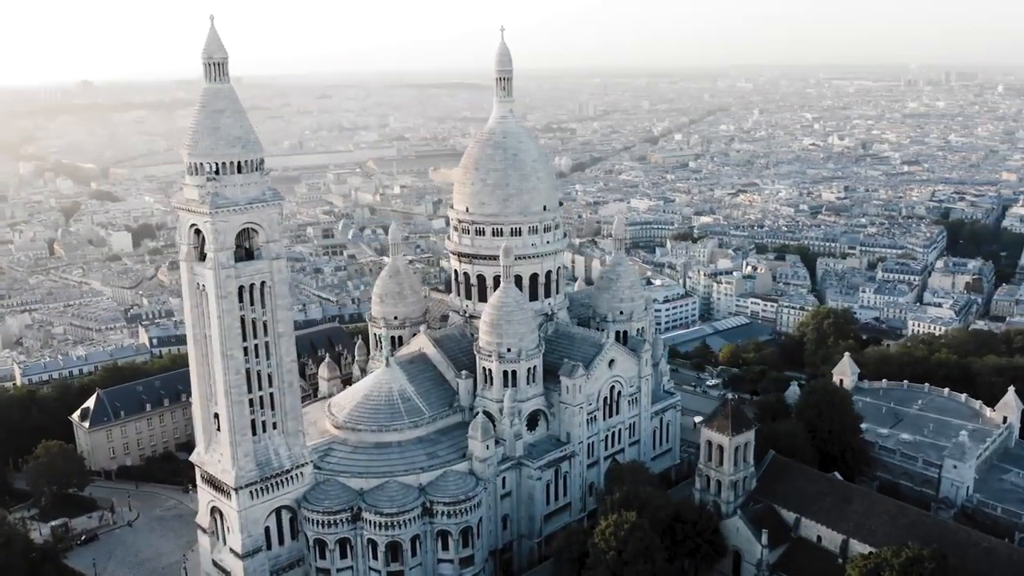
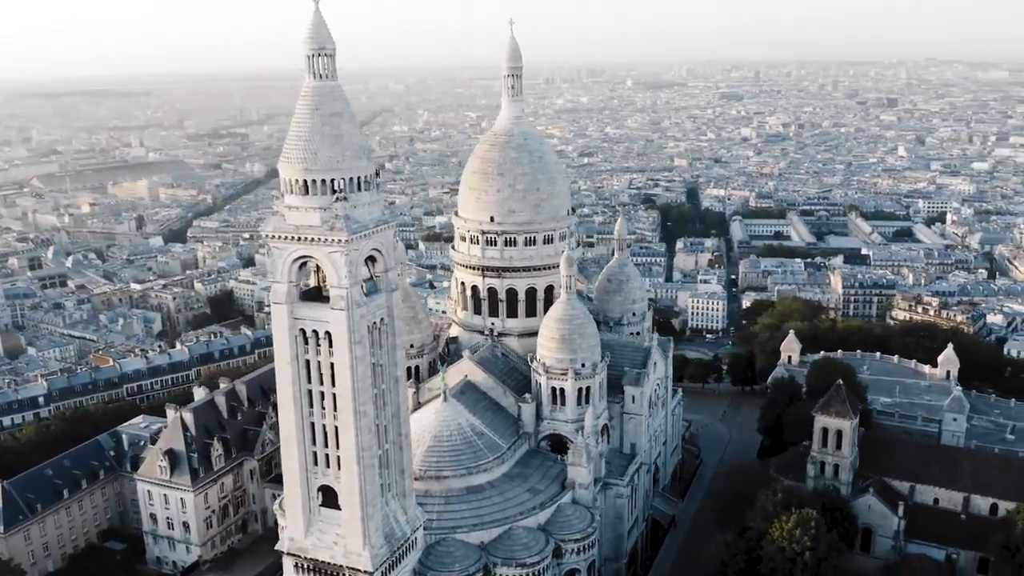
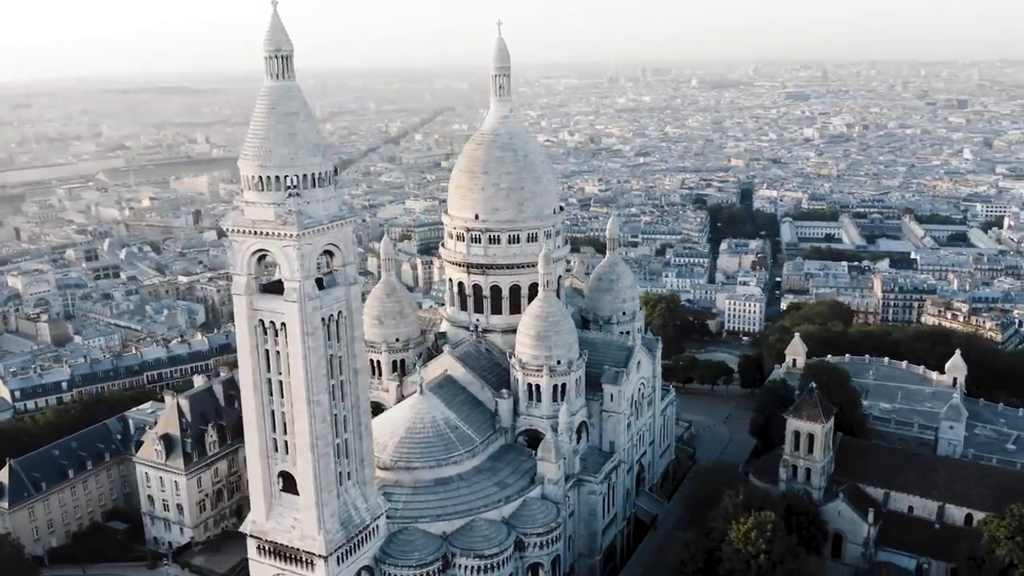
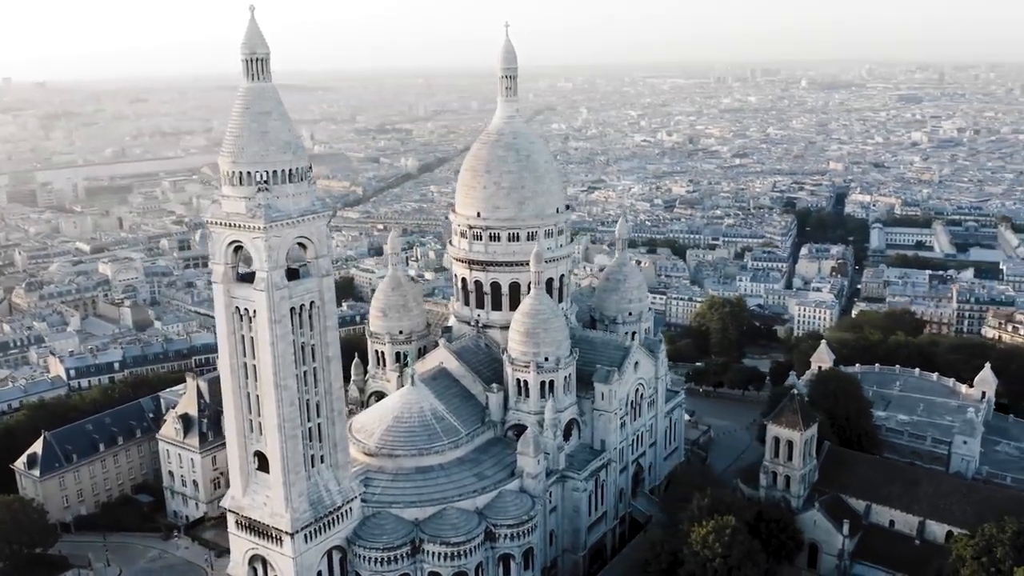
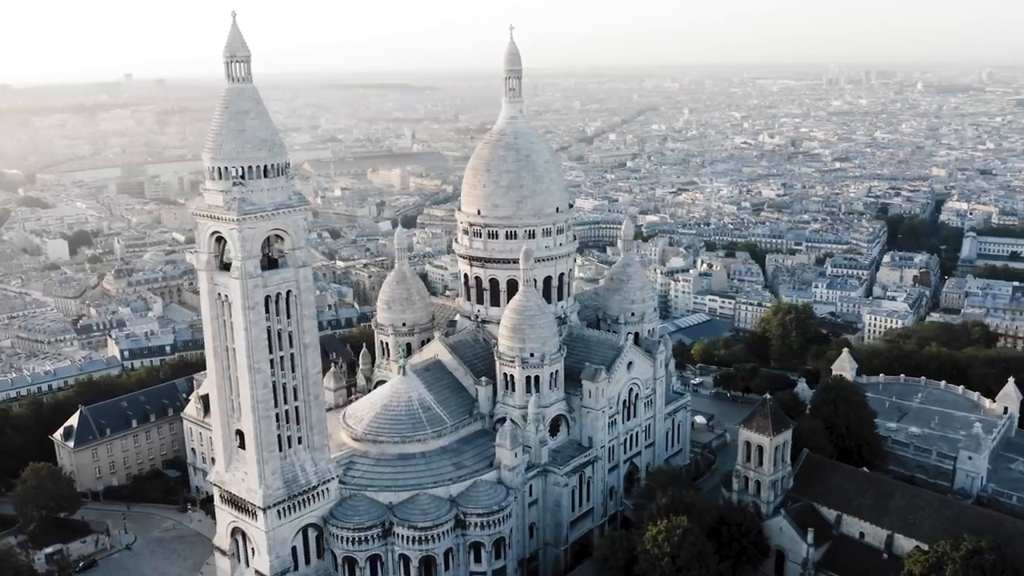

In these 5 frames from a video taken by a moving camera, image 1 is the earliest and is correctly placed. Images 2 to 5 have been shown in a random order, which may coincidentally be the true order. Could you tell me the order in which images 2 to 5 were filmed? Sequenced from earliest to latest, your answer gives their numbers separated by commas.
5, 4, 3, 2
